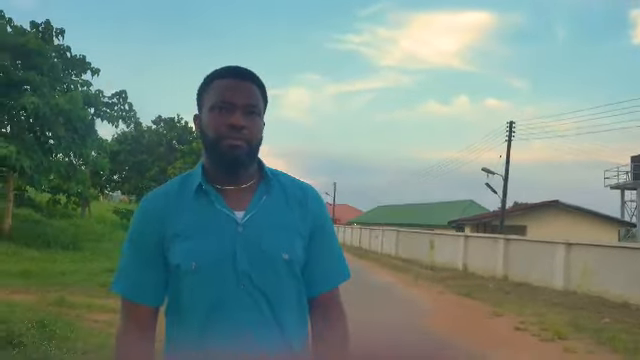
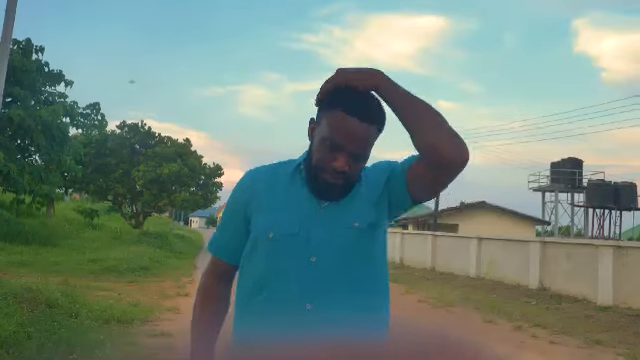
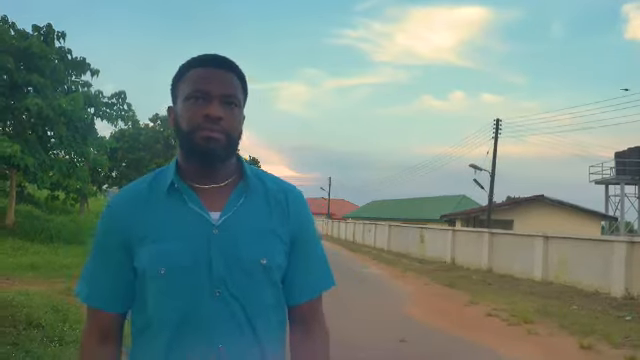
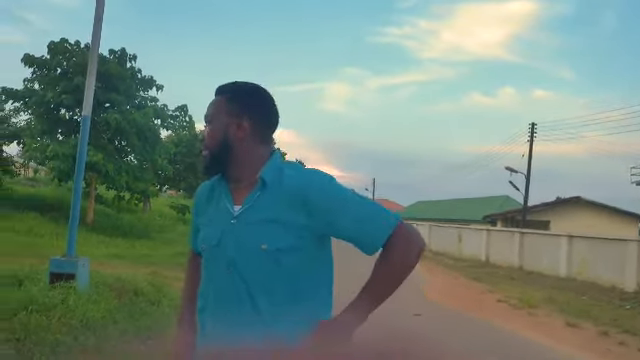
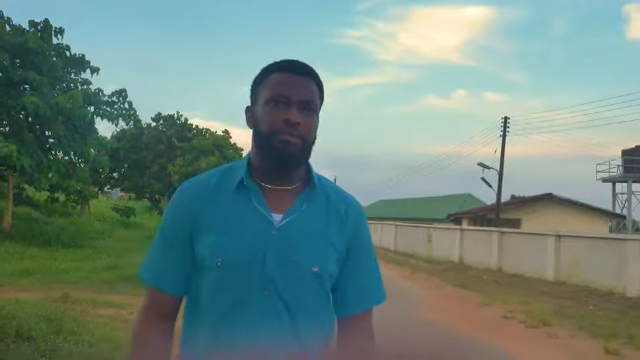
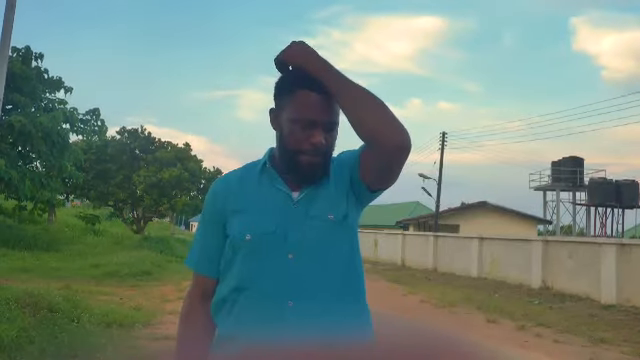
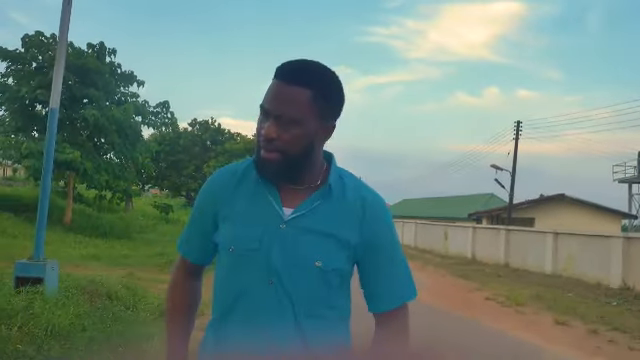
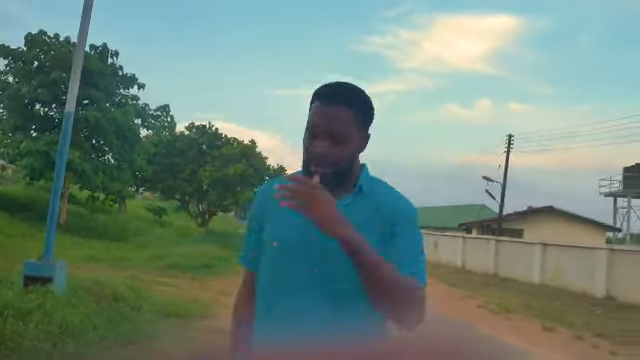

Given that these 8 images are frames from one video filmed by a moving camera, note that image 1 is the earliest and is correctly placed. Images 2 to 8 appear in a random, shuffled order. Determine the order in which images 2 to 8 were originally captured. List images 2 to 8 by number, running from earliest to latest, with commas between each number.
5, 3, 7, 4, 8, 2, 6
